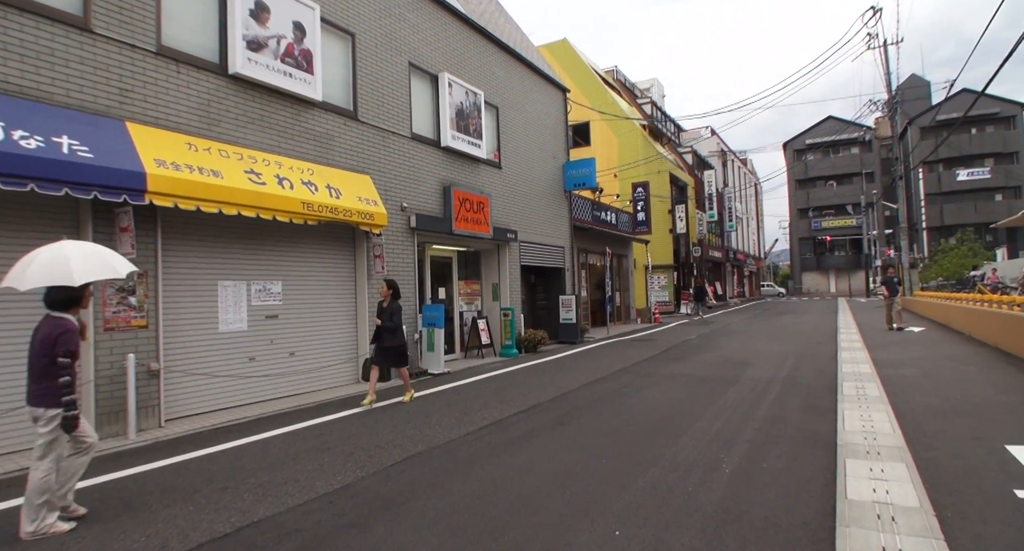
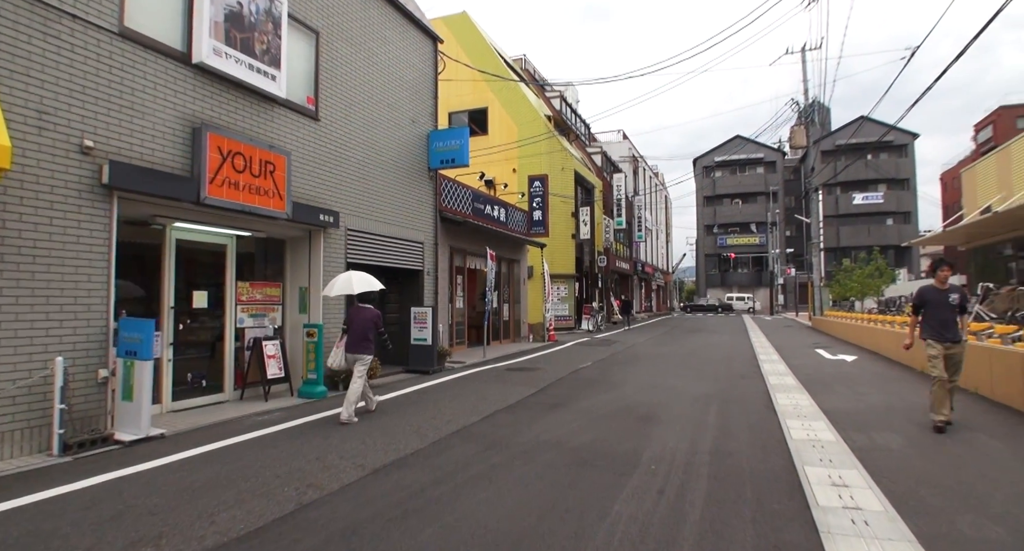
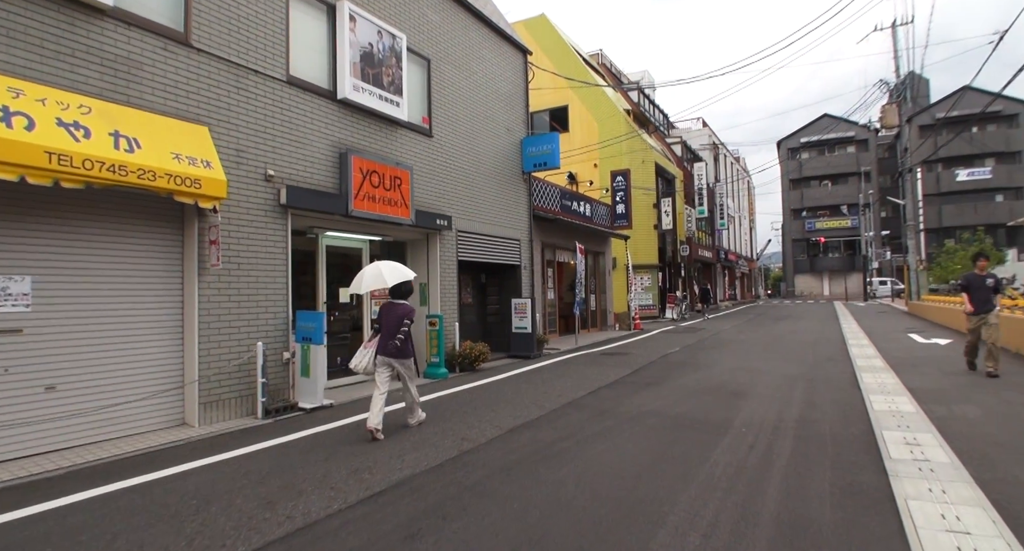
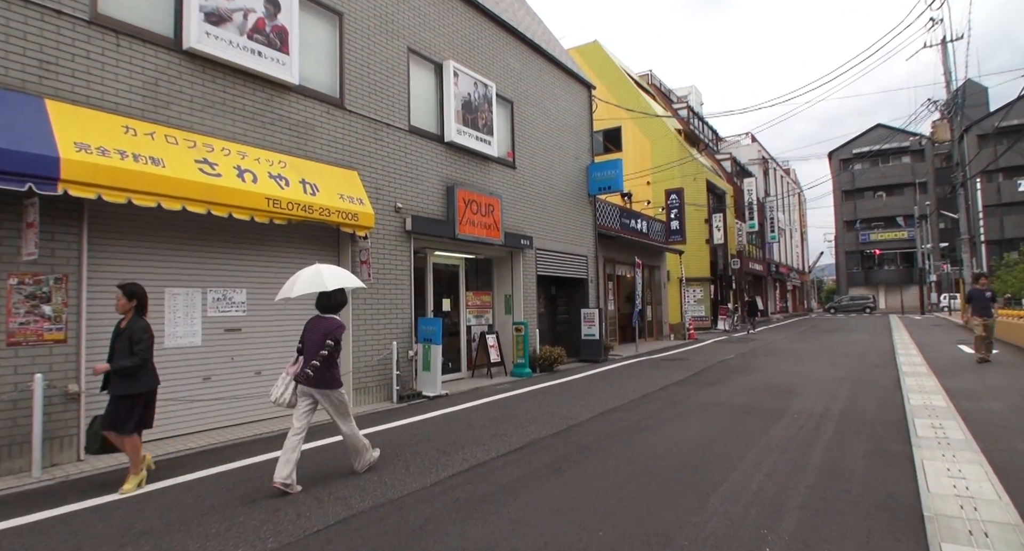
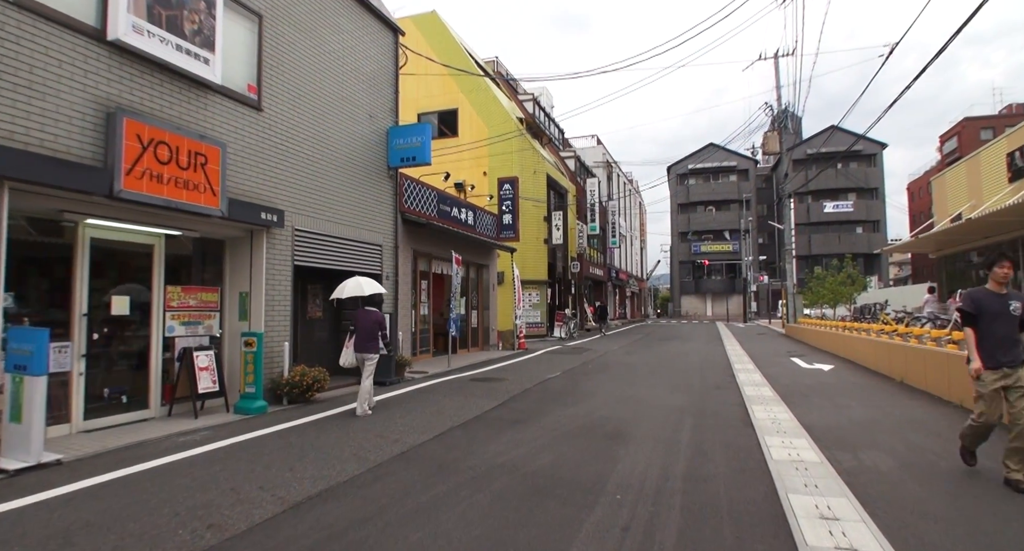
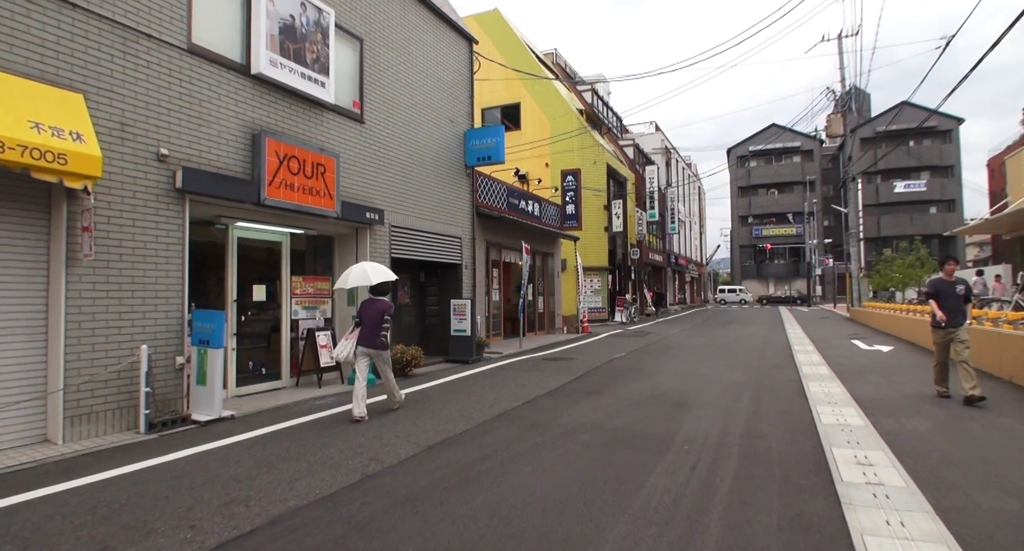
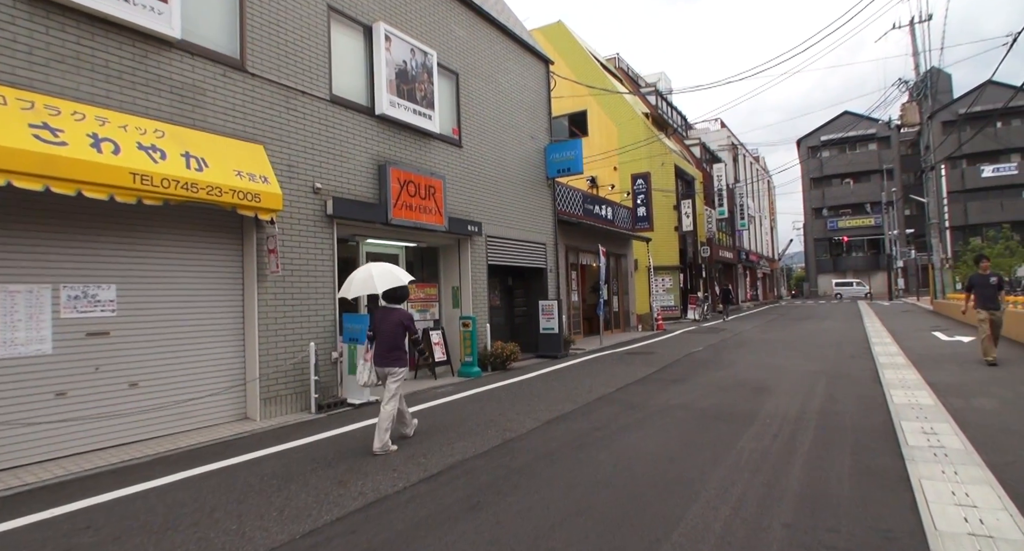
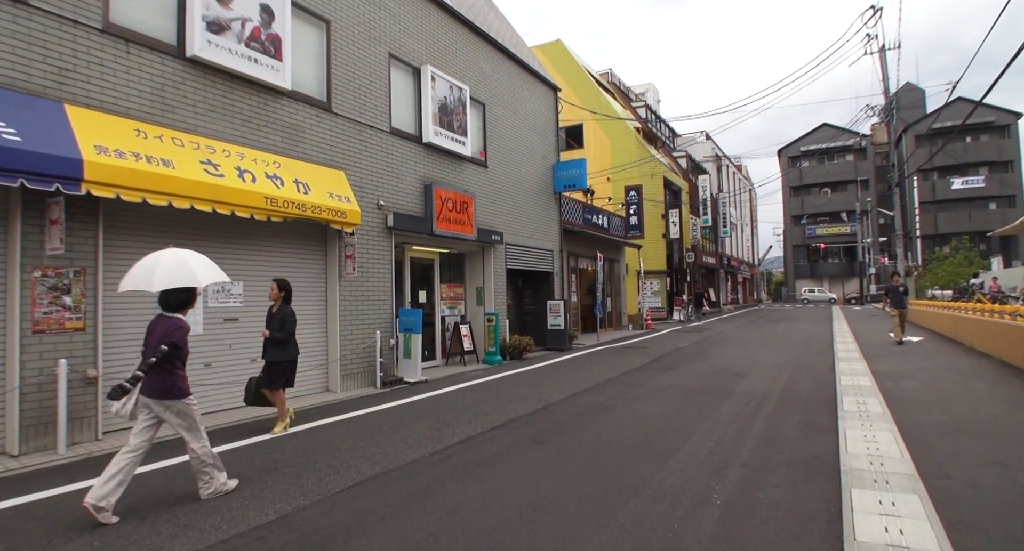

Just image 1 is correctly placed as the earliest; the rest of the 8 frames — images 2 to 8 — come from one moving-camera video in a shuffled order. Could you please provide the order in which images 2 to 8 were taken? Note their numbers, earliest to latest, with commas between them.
8, 4, 7, 3, 6, 2, 5
